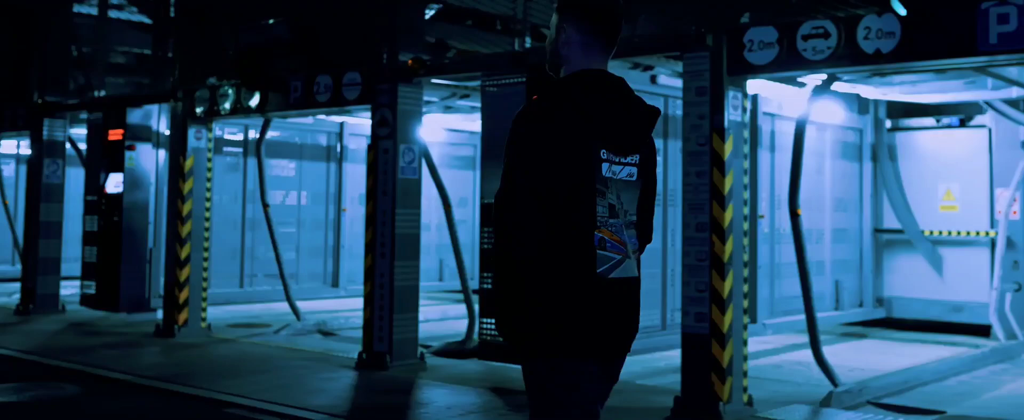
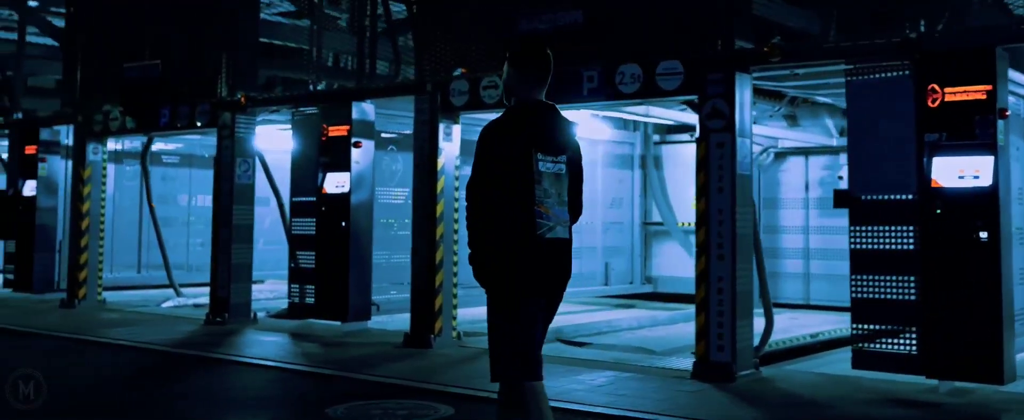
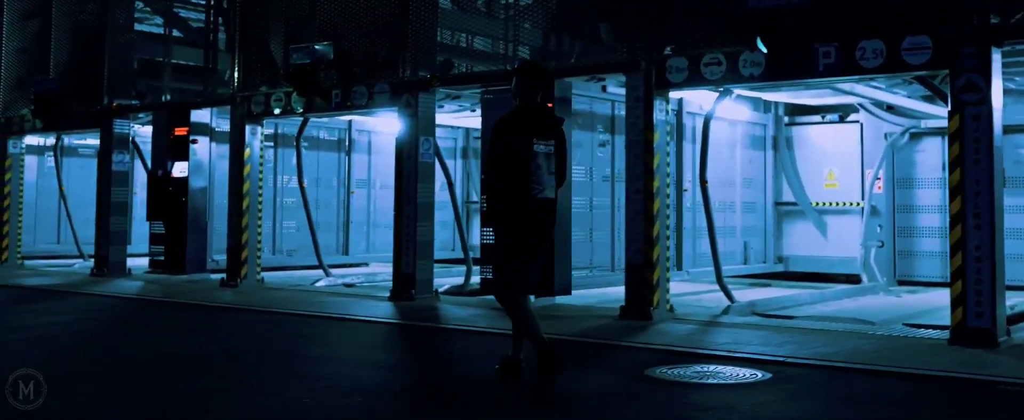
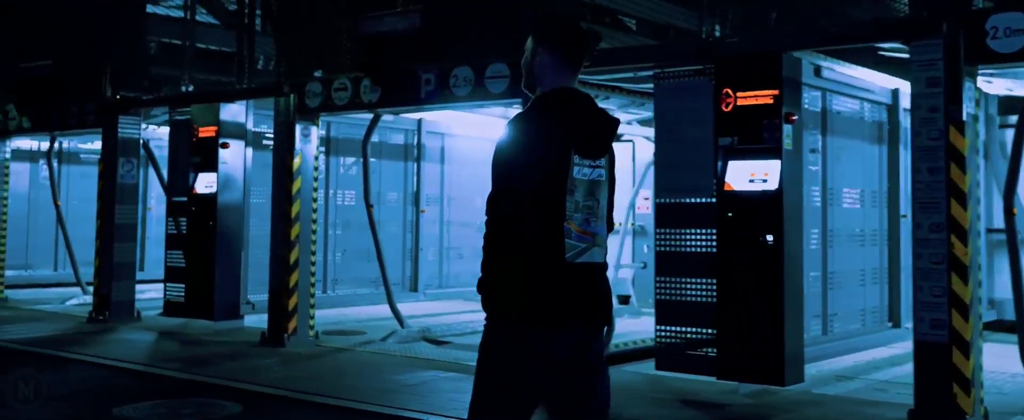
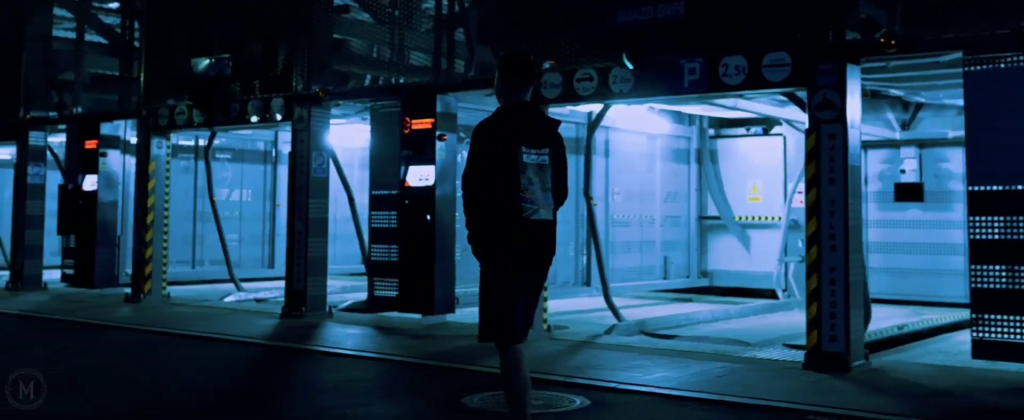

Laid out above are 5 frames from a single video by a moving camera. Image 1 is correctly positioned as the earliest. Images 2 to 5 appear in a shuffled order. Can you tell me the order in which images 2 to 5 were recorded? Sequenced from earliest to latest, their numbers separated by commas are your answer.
4, 2, 5, 3
